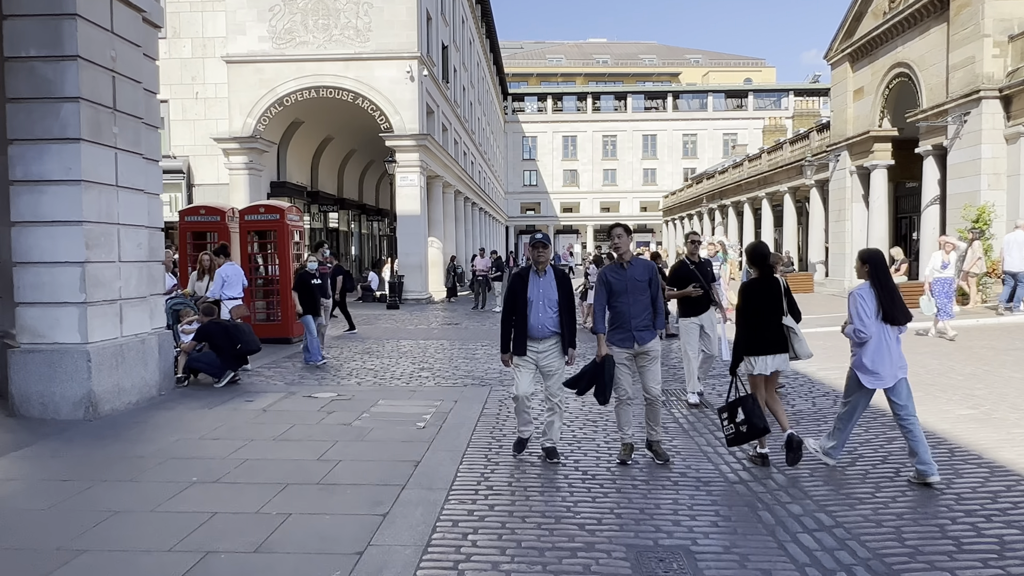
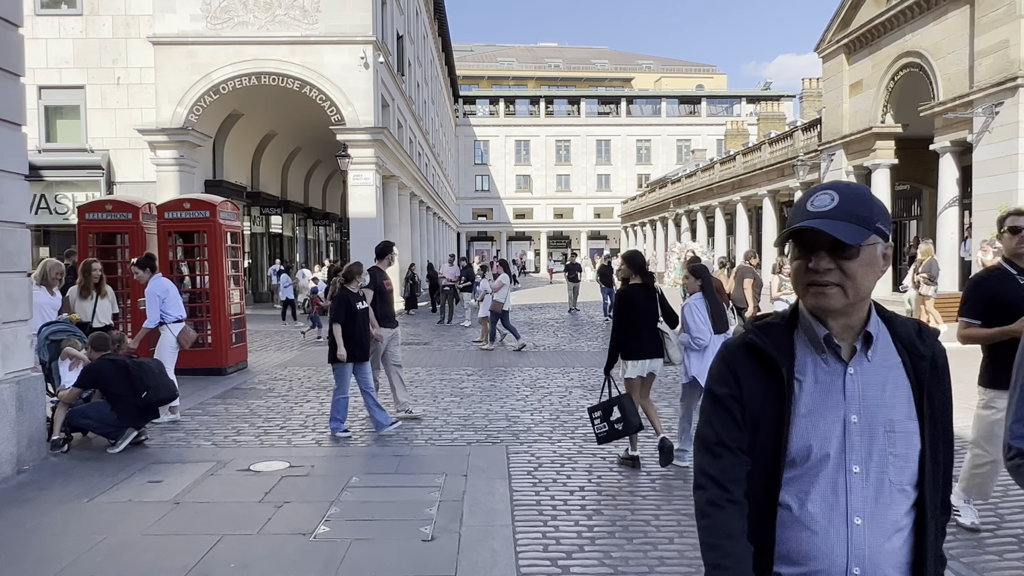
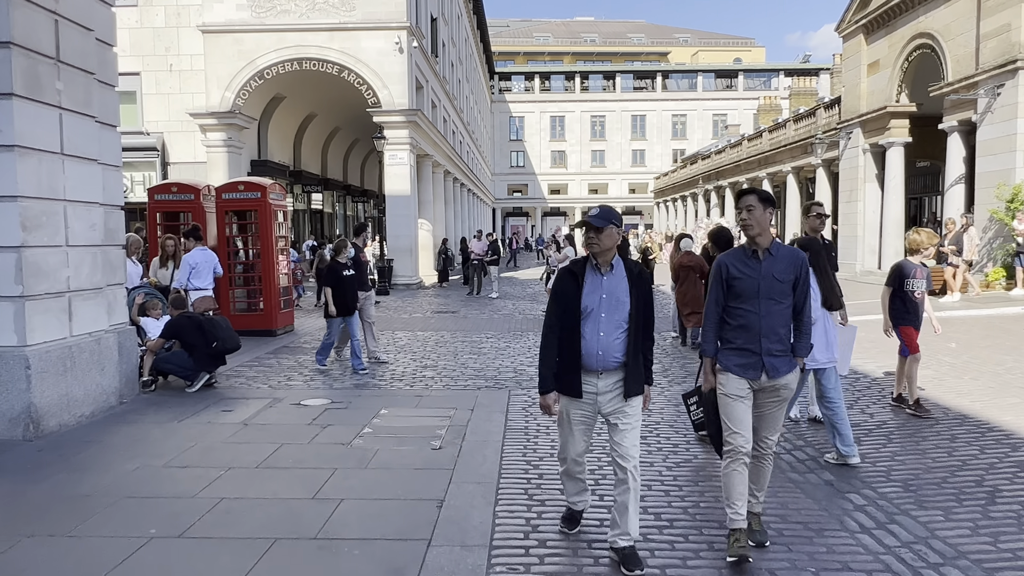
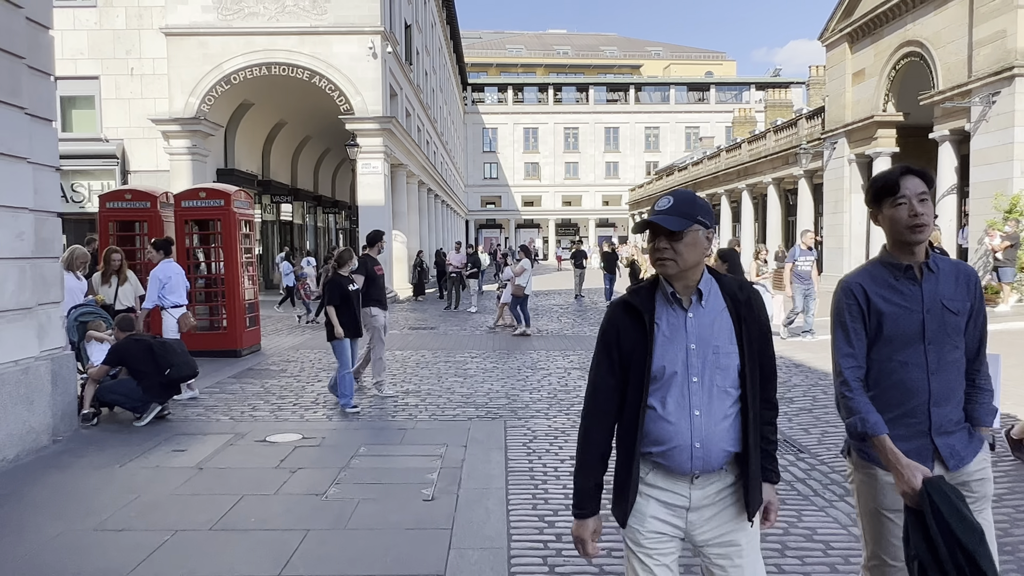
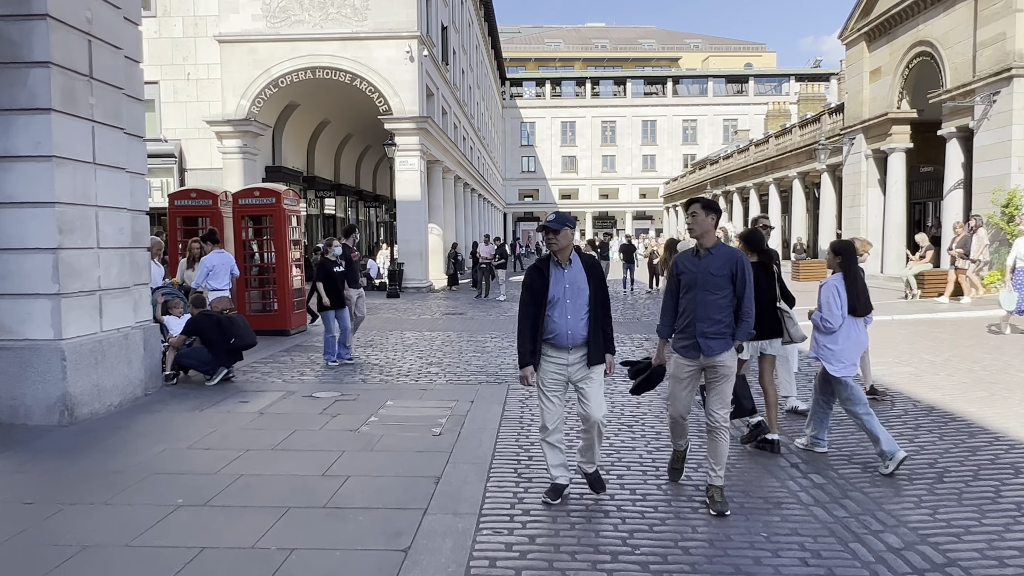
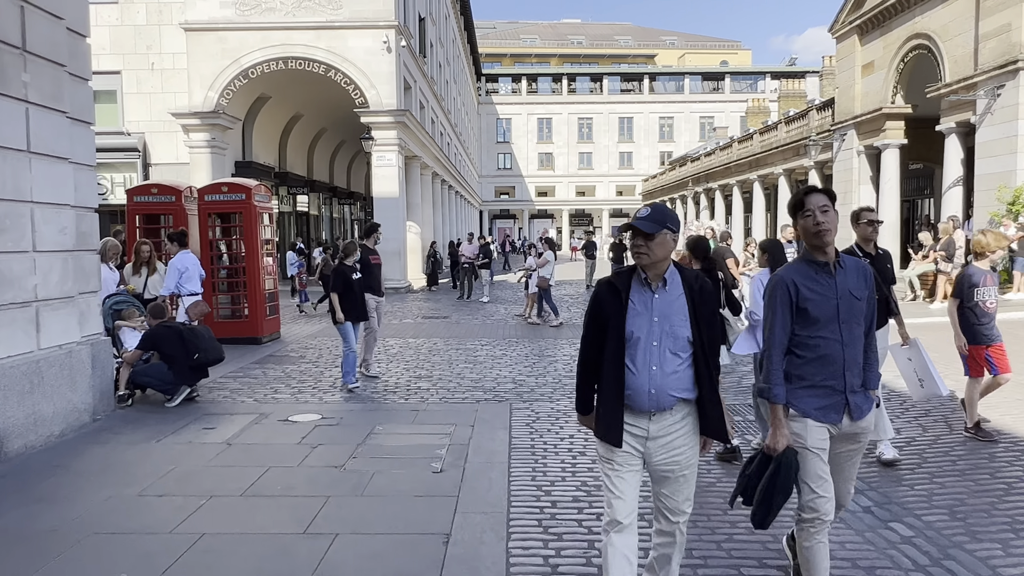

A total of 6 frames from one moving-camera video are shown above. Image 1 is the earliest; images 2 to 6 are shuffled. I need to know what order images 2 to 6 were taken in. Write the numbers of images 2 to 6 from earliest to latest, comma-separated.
5, 3, 6, 4, 2
